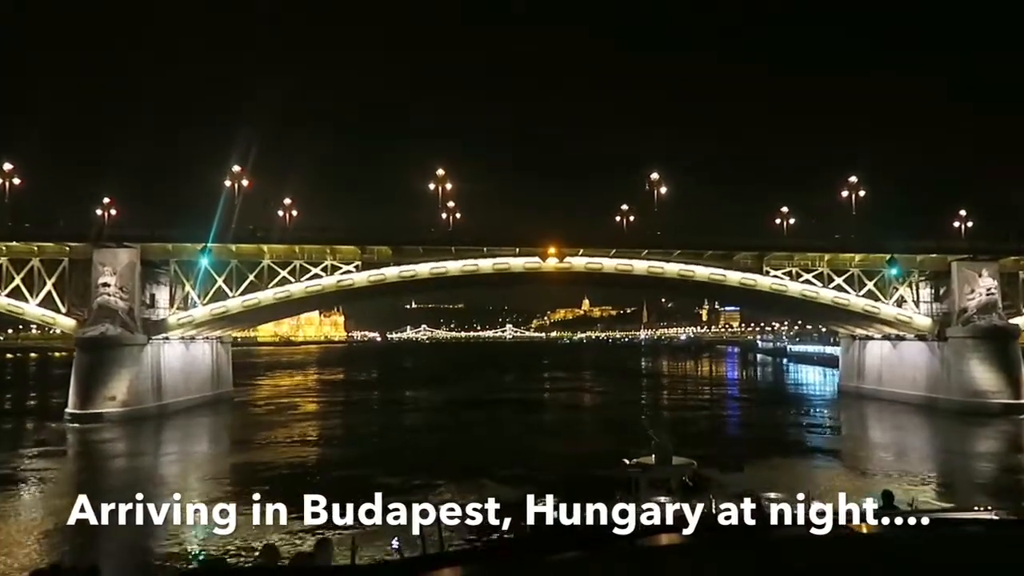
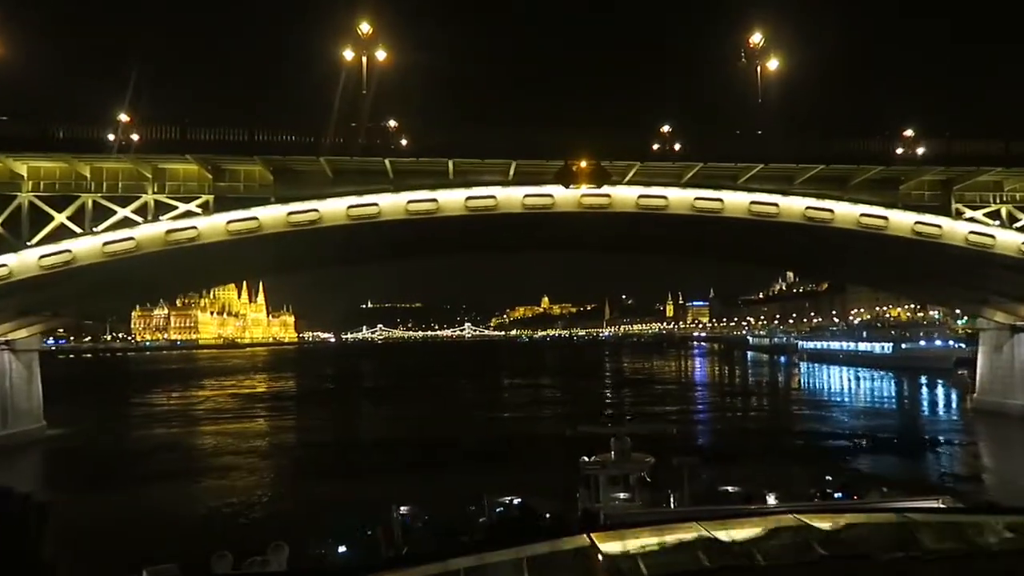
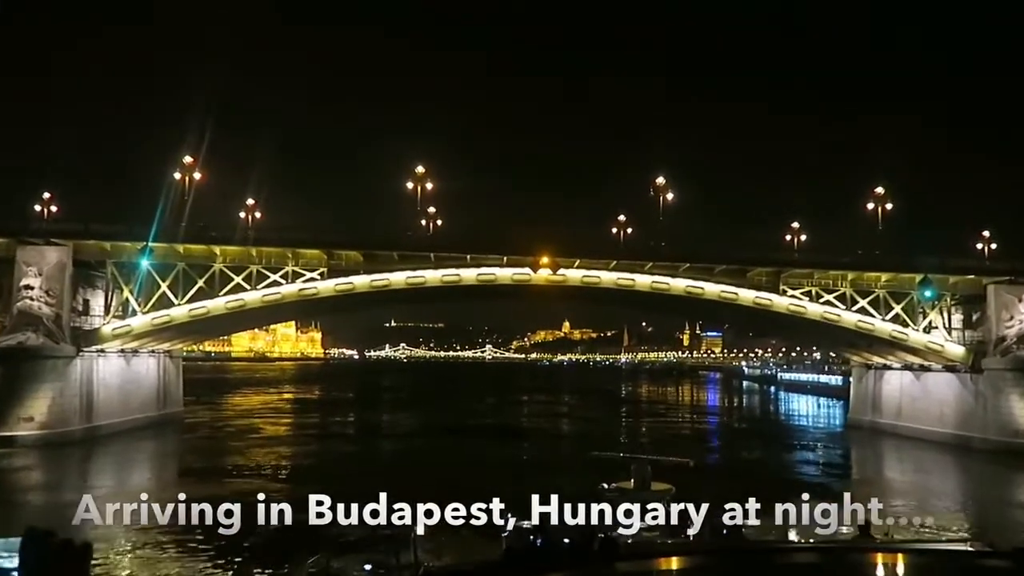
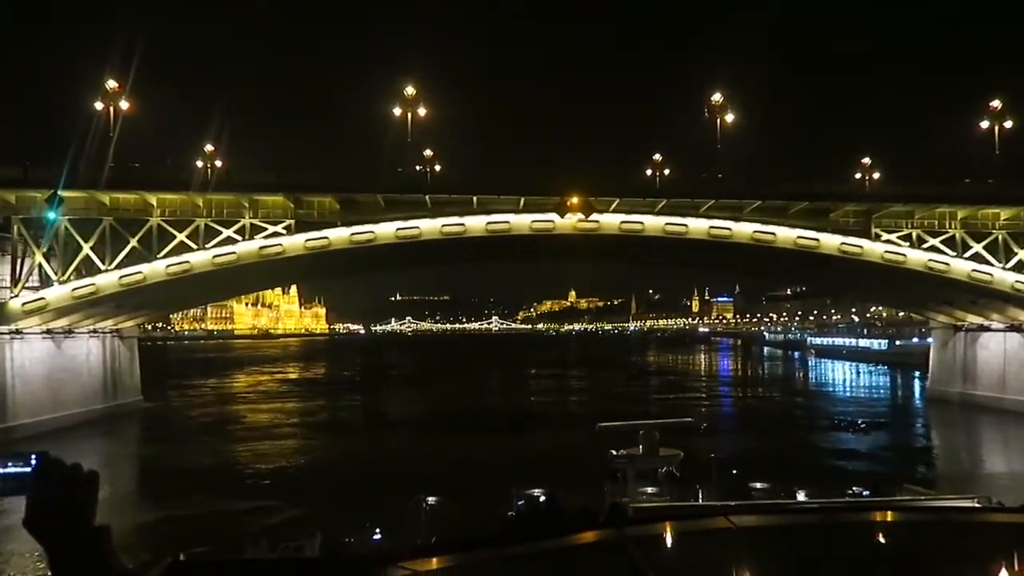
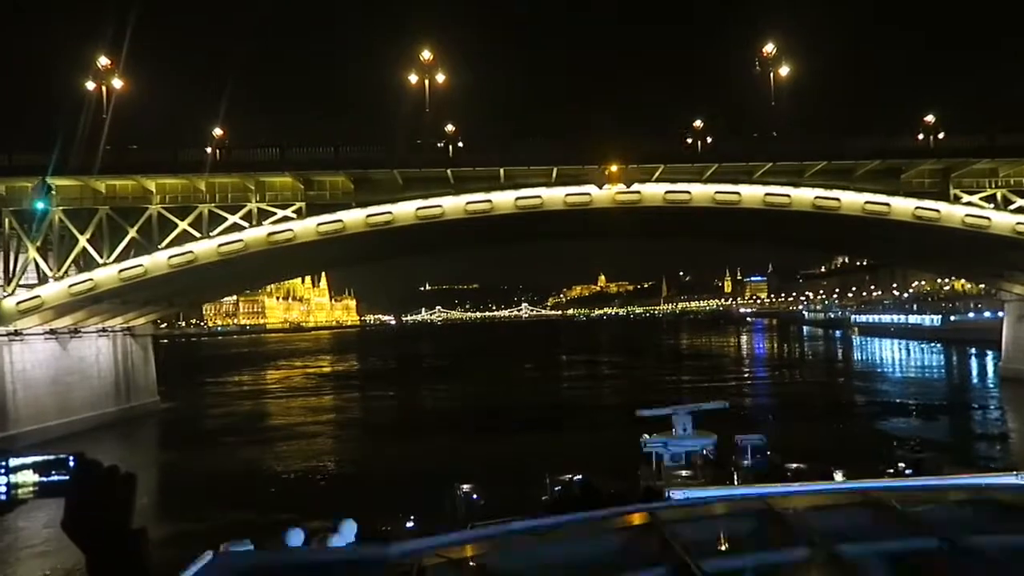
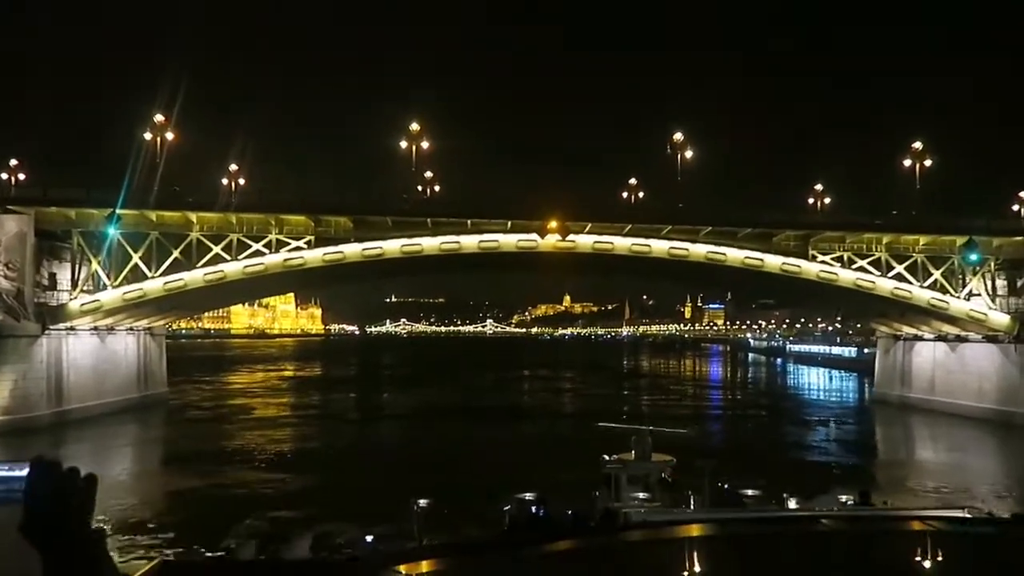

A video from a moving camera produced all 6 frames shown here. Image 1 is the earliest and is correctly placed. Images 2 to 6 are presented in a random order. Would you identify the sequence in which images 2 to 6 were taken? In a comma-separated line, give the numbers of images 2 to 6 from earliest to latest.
3, 6, 4, 5, 2
